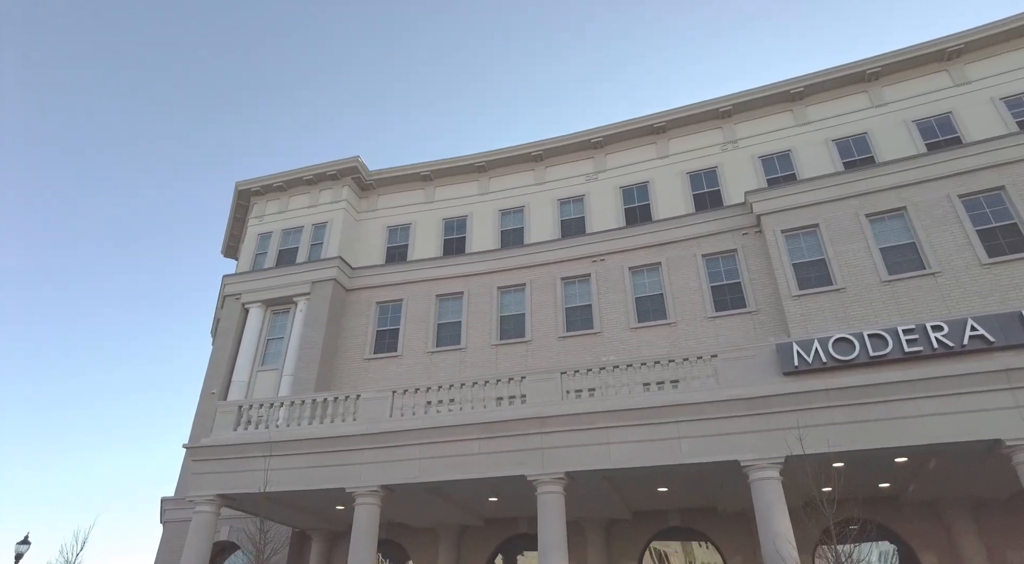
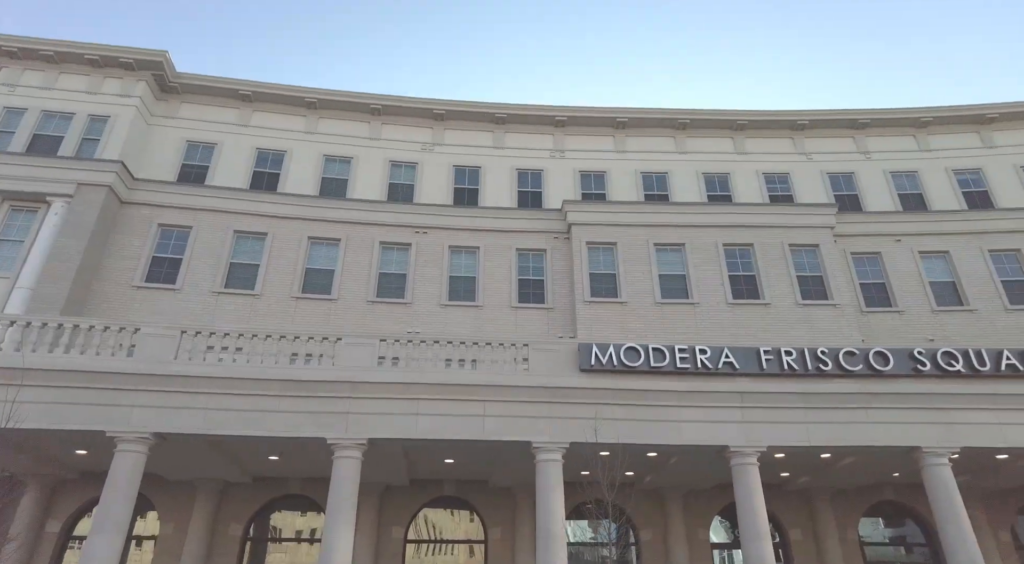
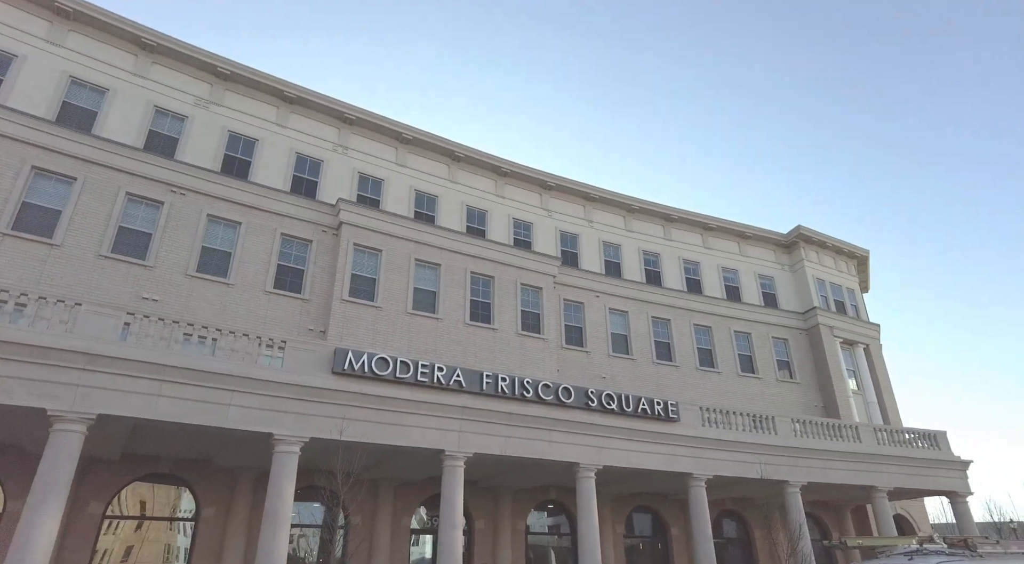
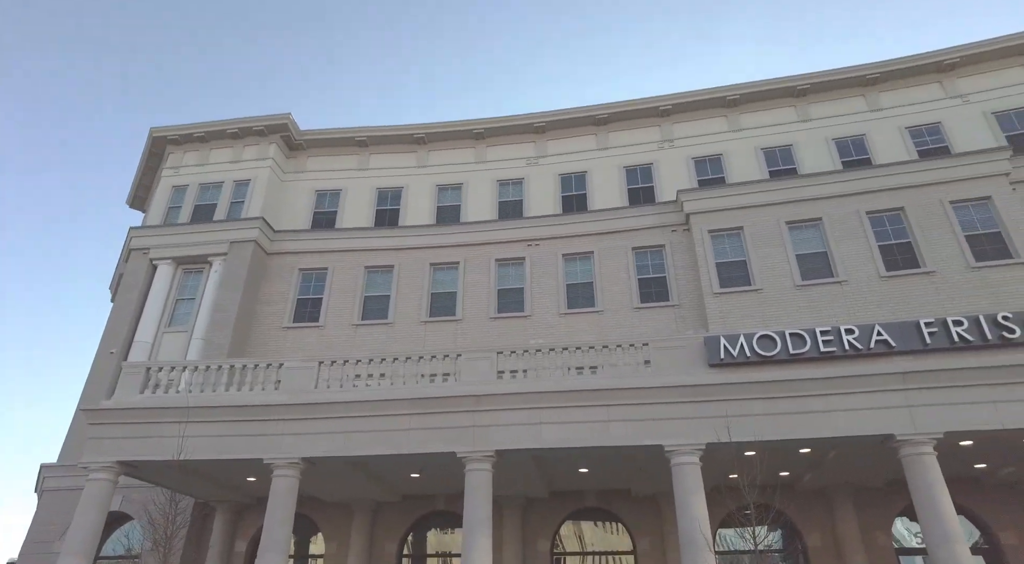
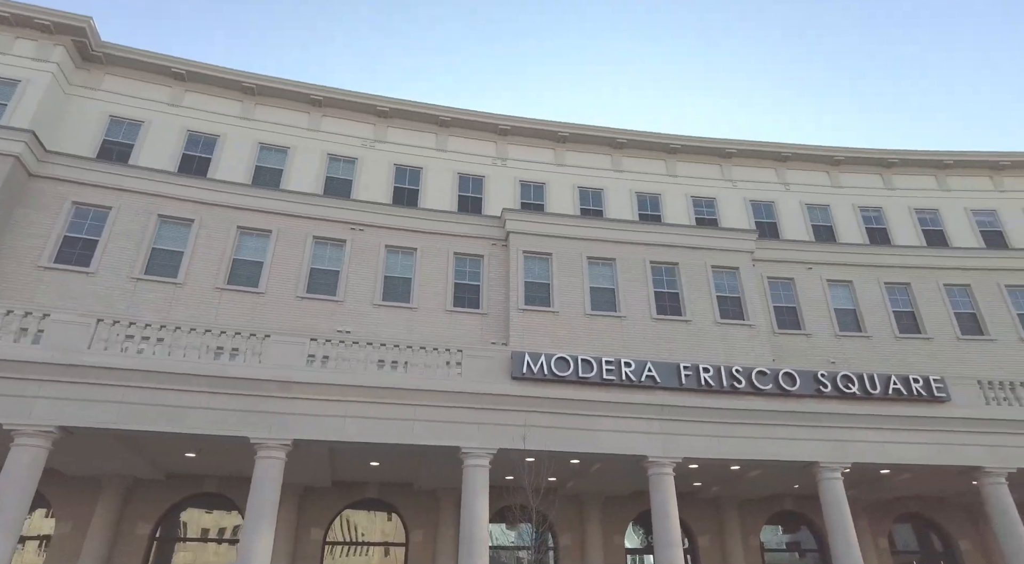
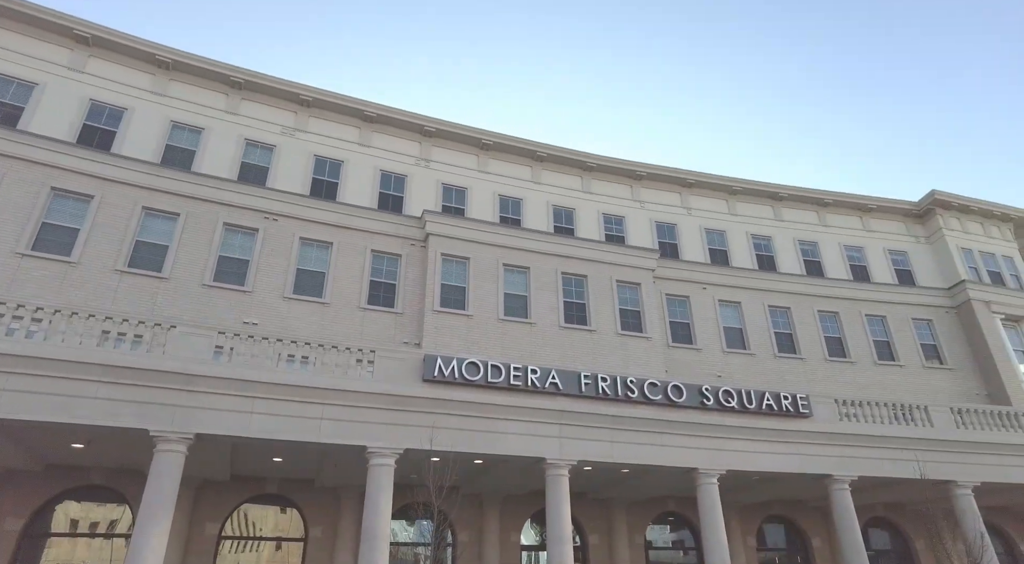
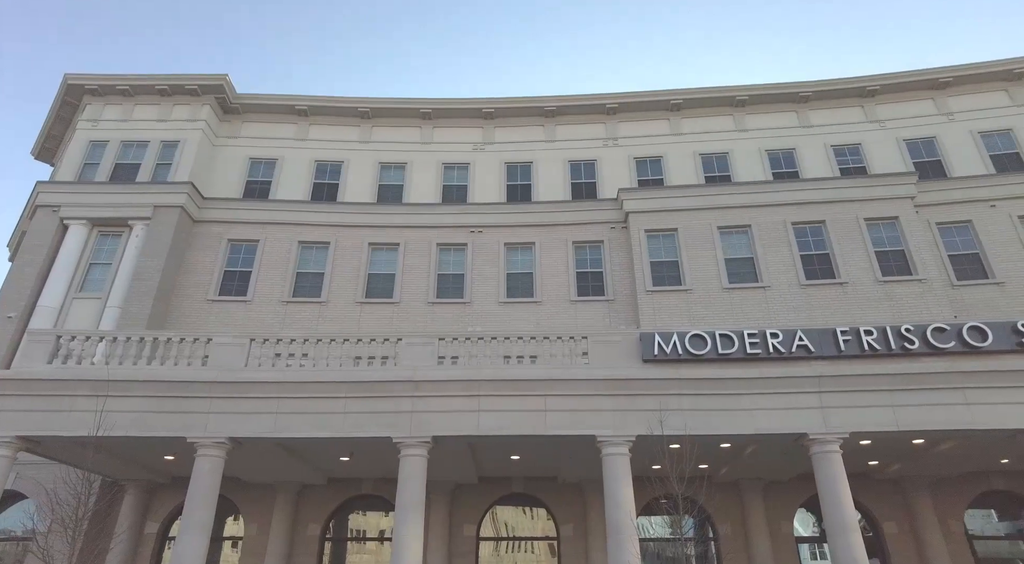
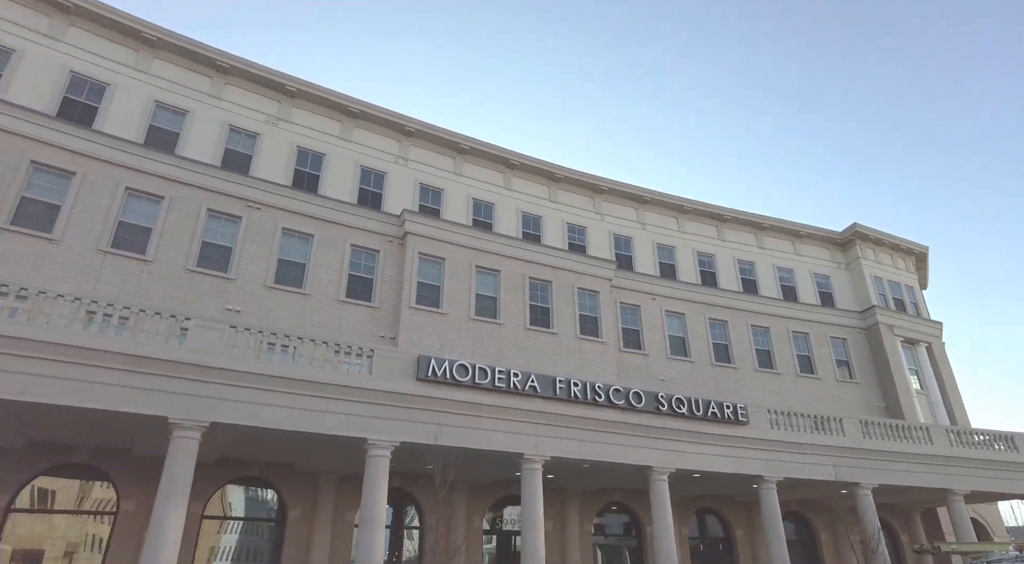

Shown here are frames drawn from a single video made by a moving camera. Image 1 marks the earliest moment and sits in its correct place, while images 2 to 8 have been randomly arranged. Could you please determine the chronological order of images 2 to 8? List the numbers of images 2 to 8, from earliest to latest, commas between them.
4, 7, 2, 5, 6, 3, 8
